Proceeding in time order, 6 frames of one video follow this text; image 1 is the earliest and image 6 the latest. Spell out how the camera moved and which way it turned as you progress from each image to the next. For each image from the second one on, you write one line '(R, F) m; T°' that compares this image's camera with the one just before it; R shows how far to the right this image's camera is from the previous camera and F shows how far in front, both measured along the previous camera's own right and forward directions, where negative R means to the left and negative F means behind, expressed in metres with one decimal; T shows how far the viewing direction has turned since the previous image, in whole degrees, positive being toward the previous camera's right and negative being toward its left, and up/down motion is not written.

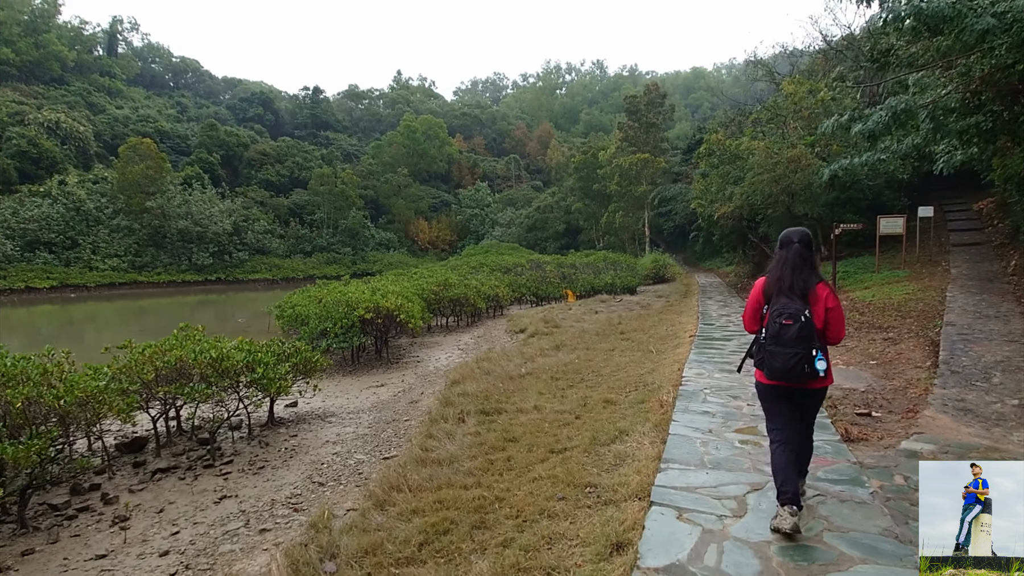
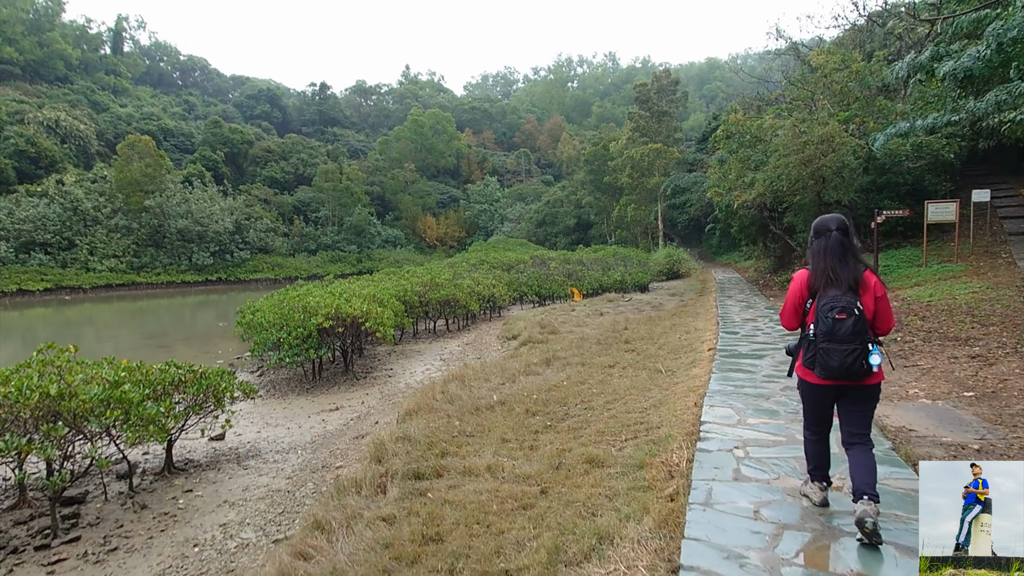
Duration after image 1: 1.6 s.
(+0.4, +1.3) m; -1°
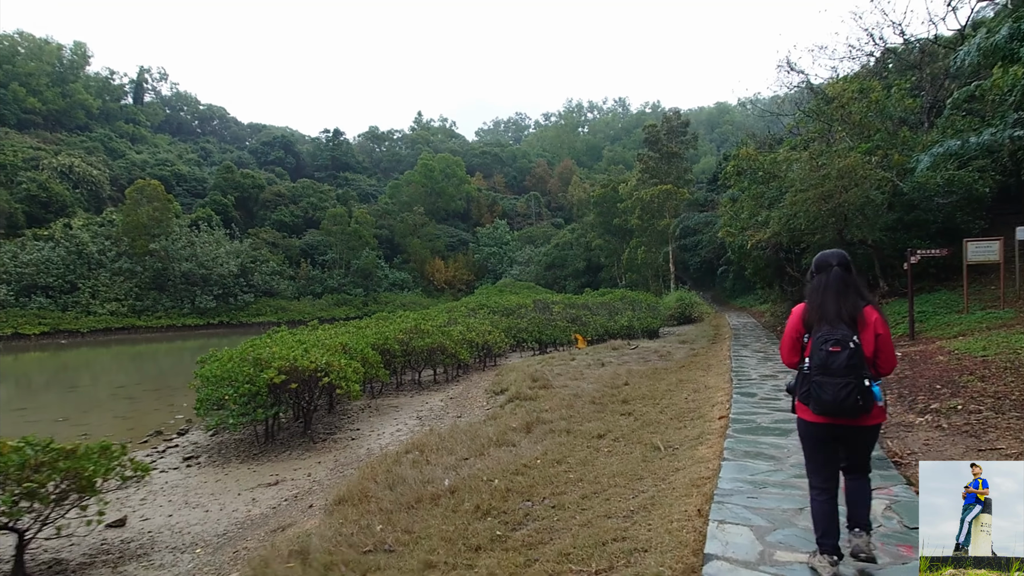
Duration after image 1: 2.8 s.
(+0.3, +0.9) m; -1°
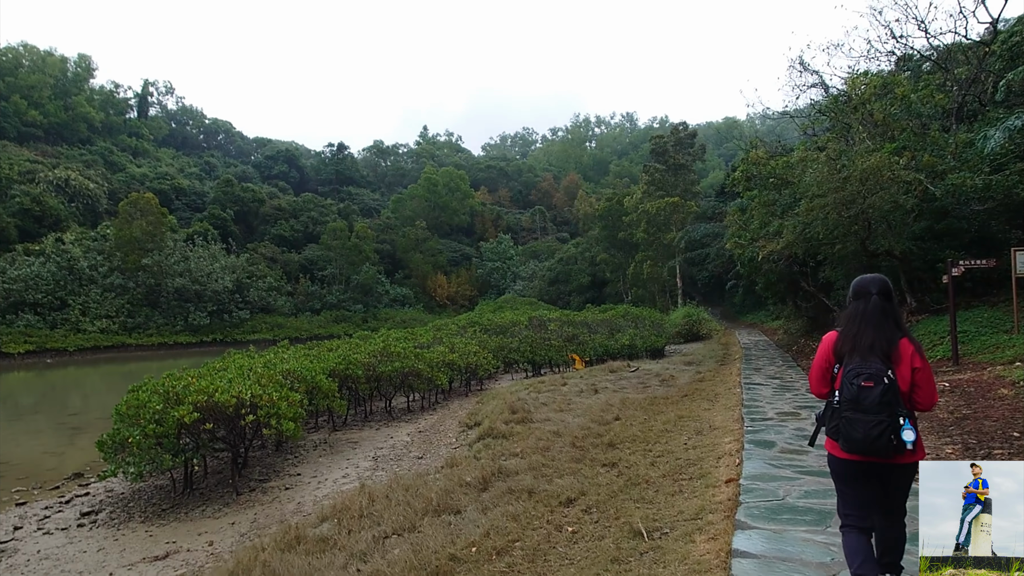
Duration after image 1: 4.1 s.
(+0.4, +1.1) m; -1°
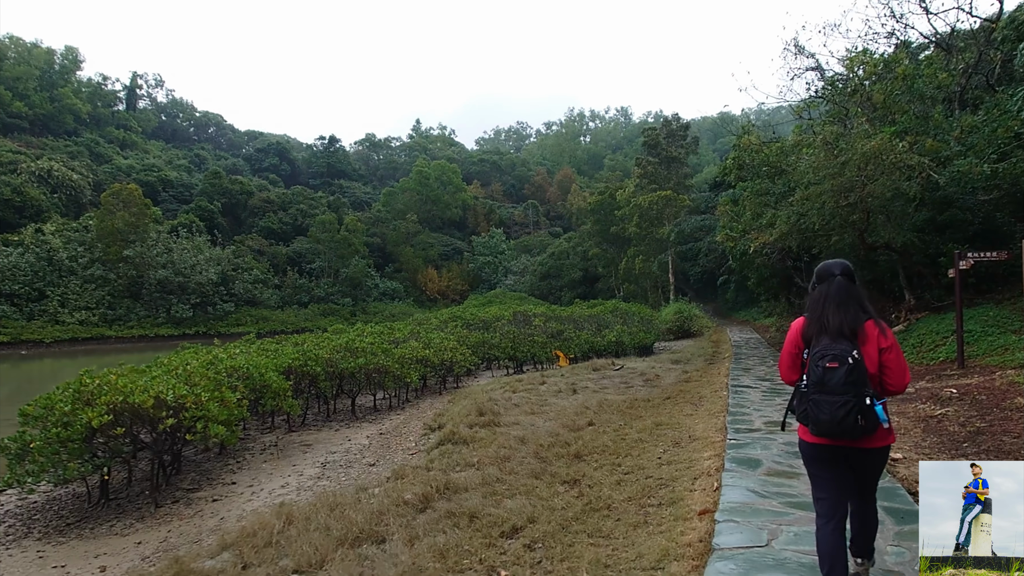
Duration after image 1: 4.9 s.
(+0.3, +0.6) m; 0°
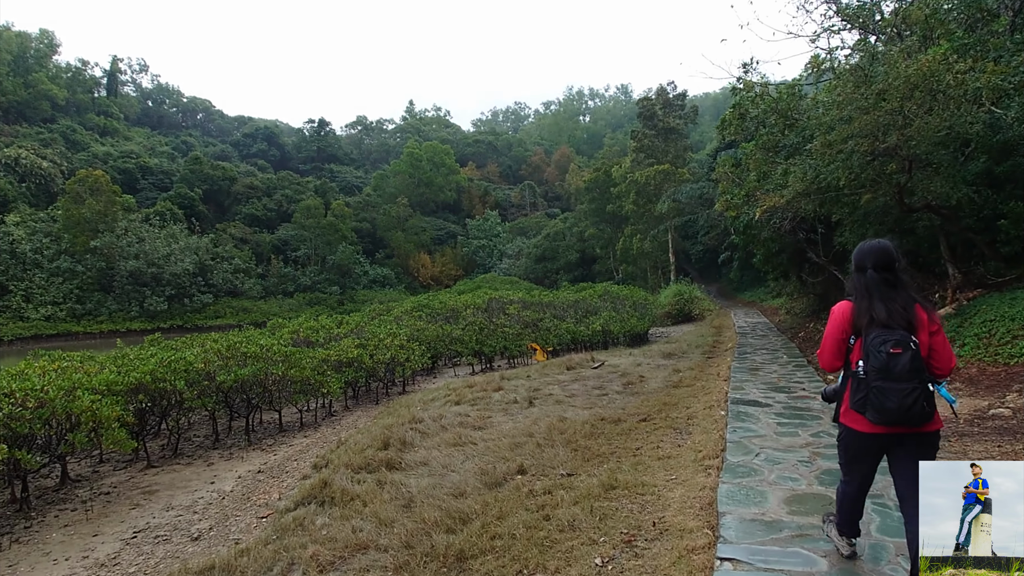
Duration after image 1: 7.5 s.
(+0.7, +1.9) m; 0°
